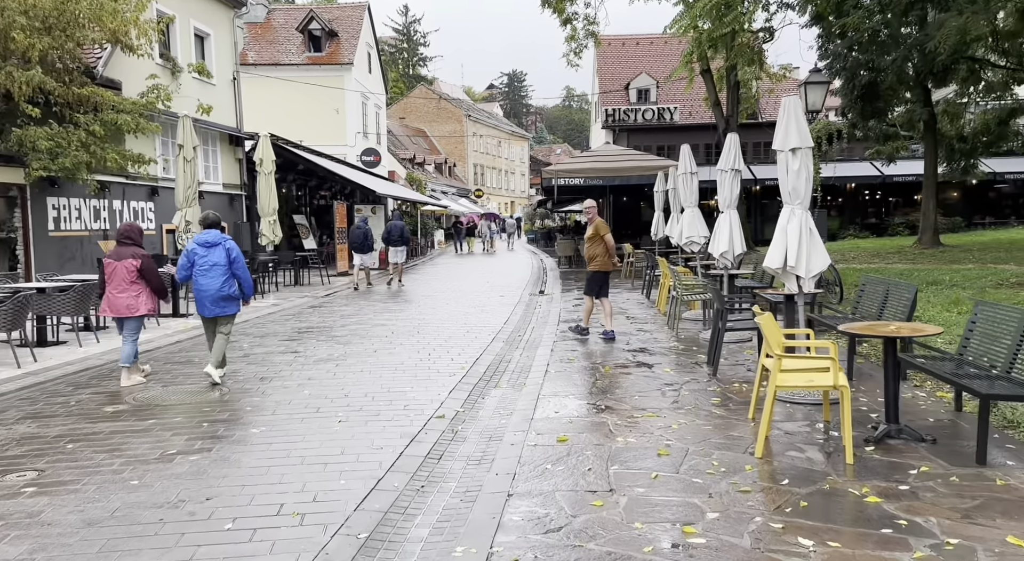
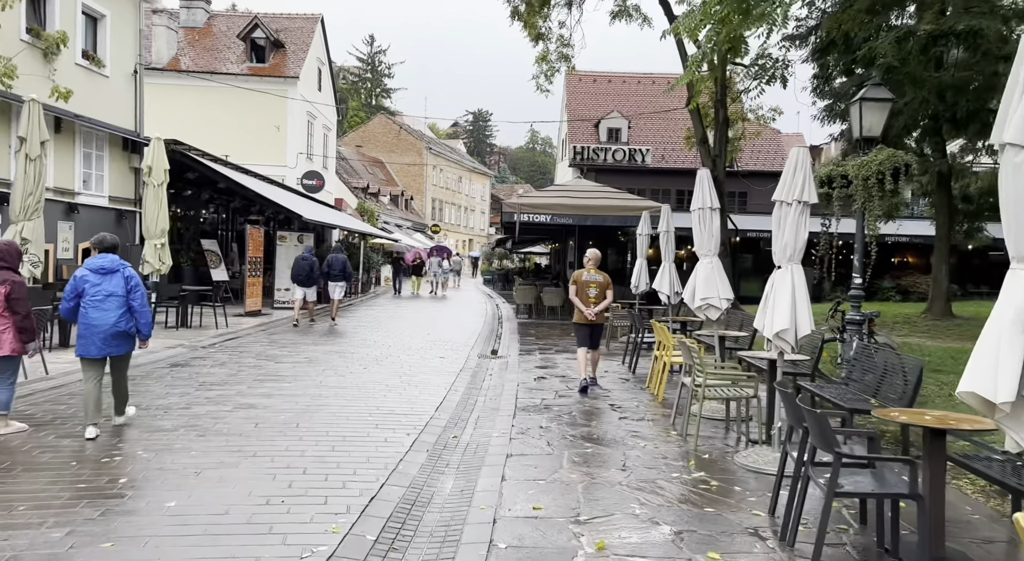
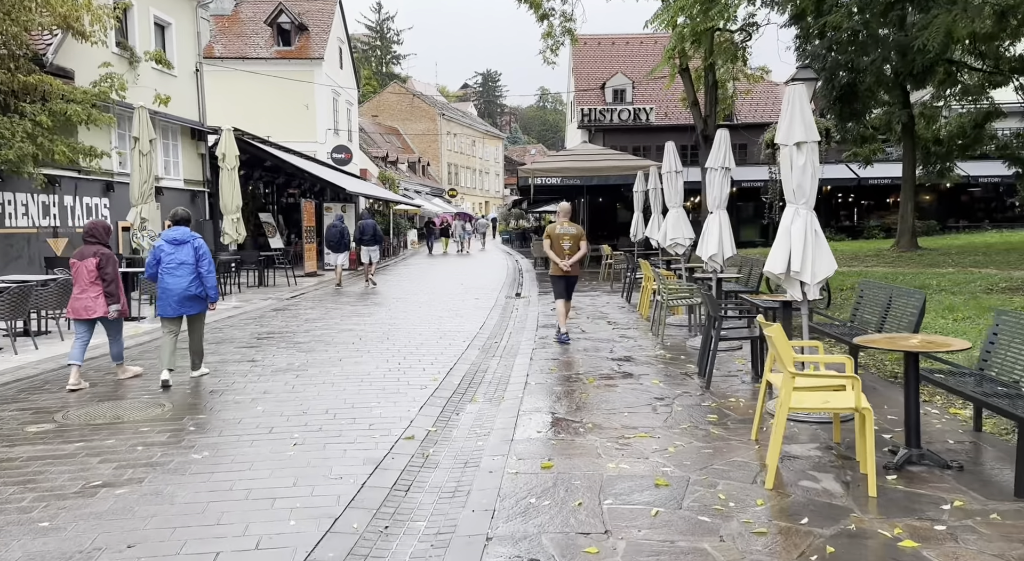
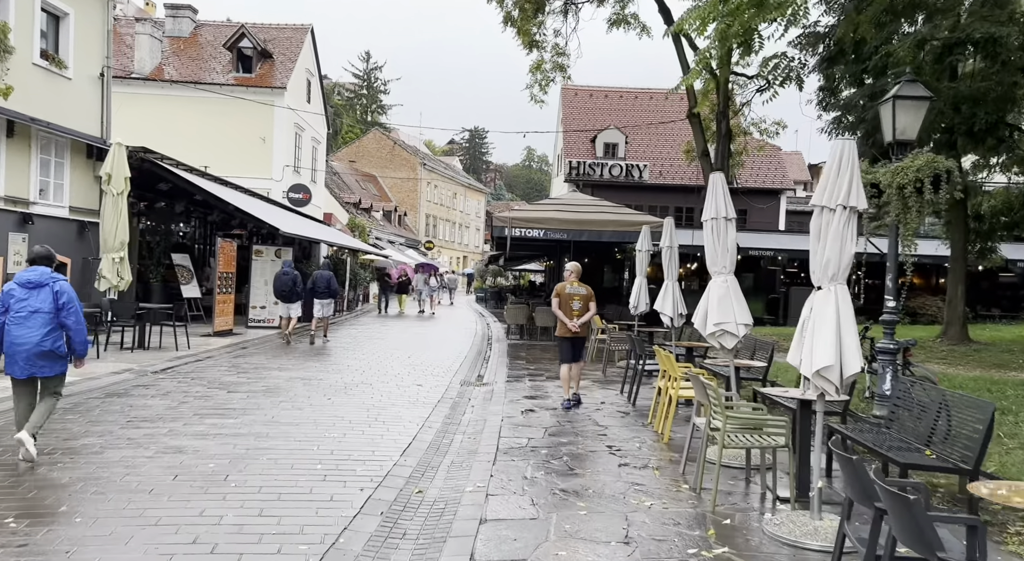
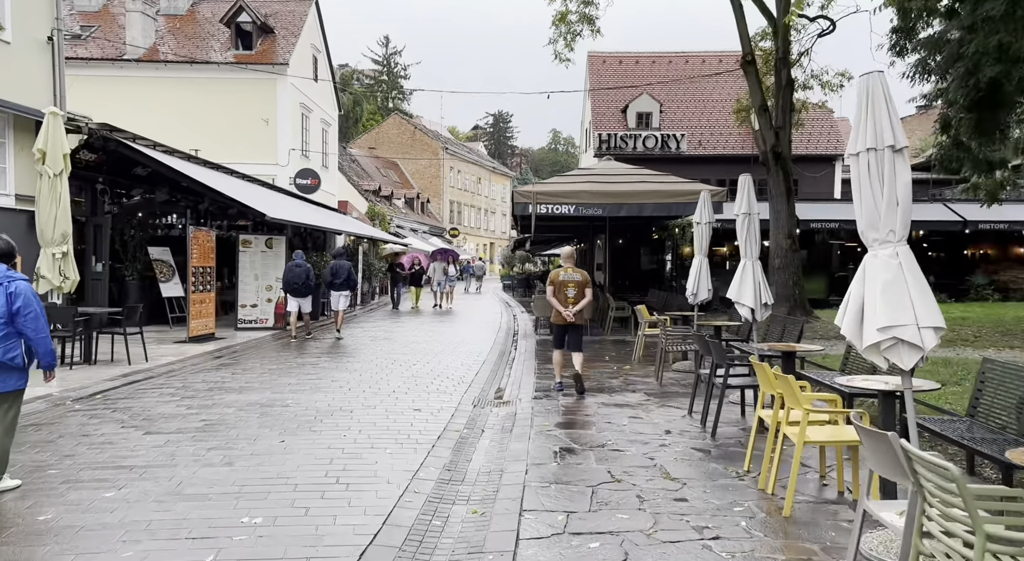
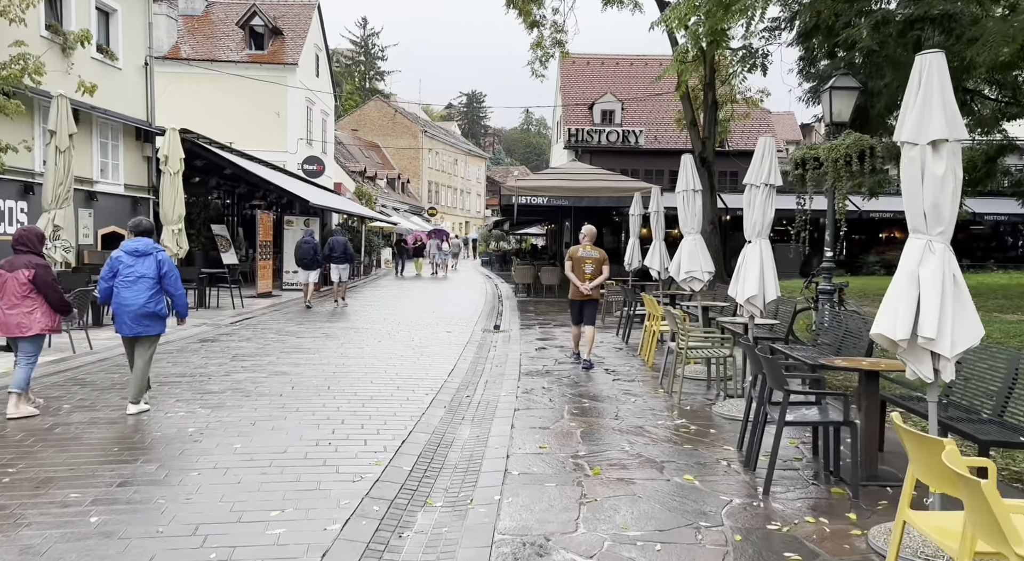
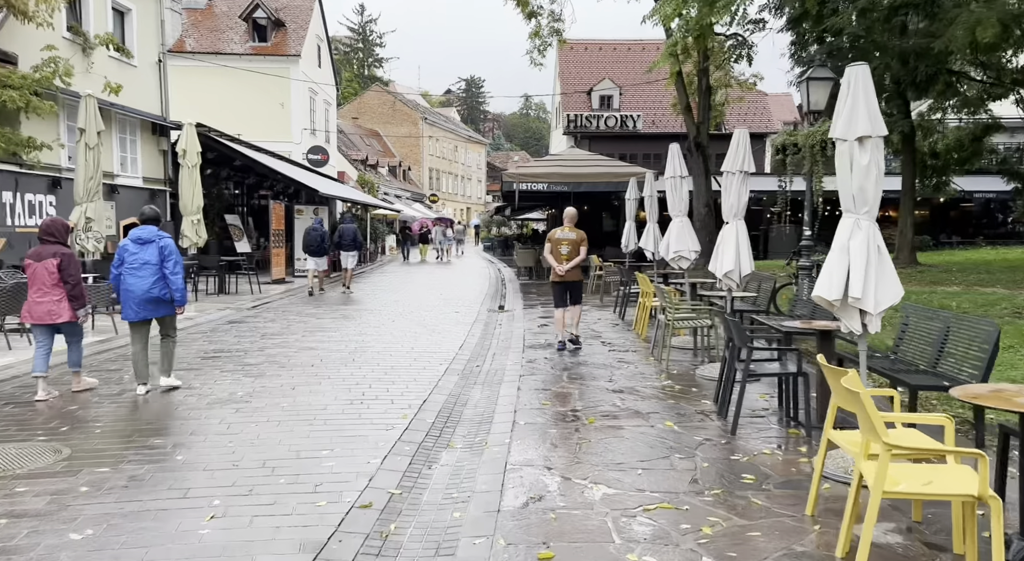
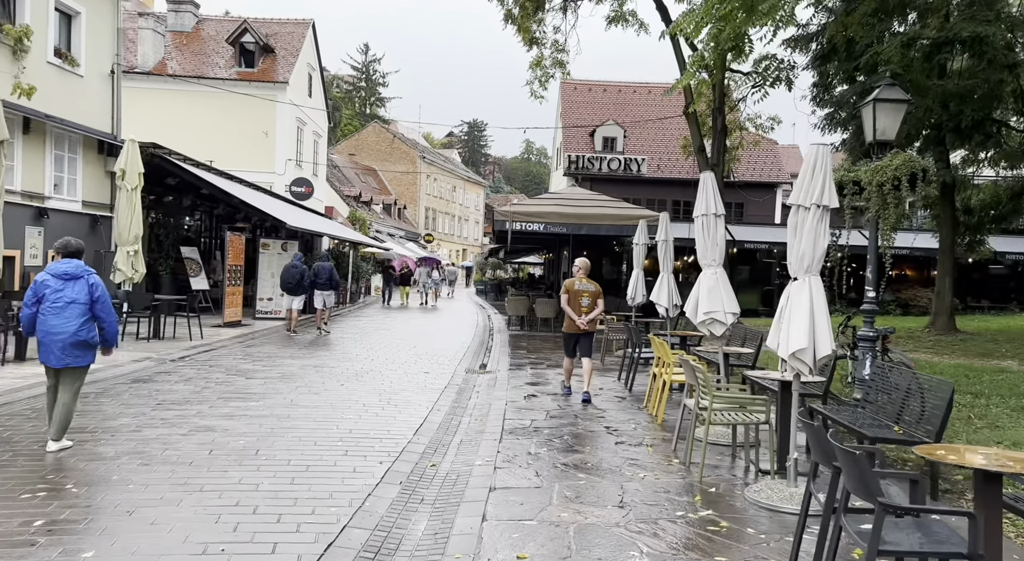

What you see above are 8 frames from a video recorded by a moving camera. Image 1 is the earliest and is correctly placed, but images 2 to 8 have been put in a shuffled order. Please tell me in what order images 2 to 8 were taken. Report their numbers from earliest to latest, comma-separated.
3, 7, 6, 2, 8, 4, 5
